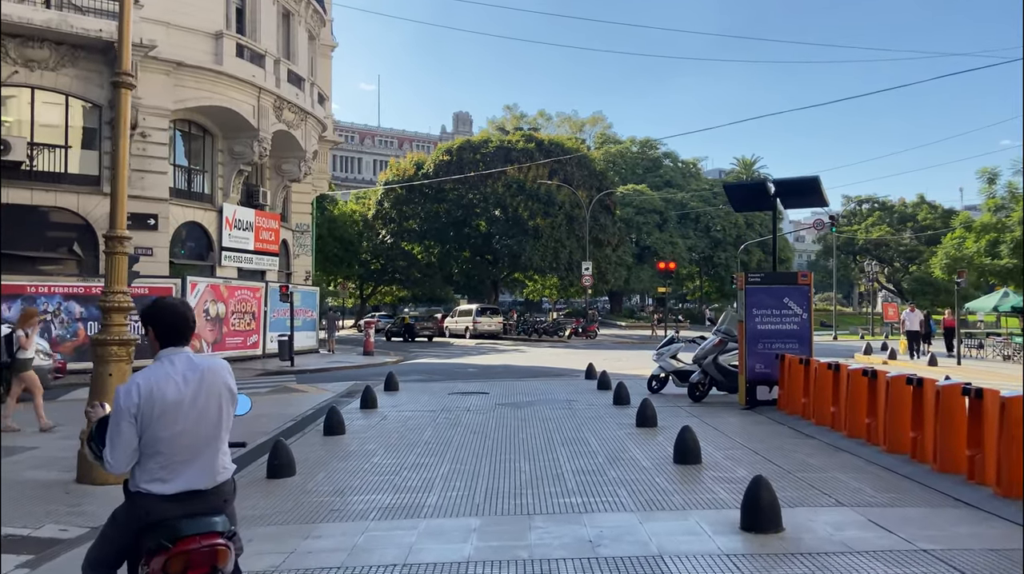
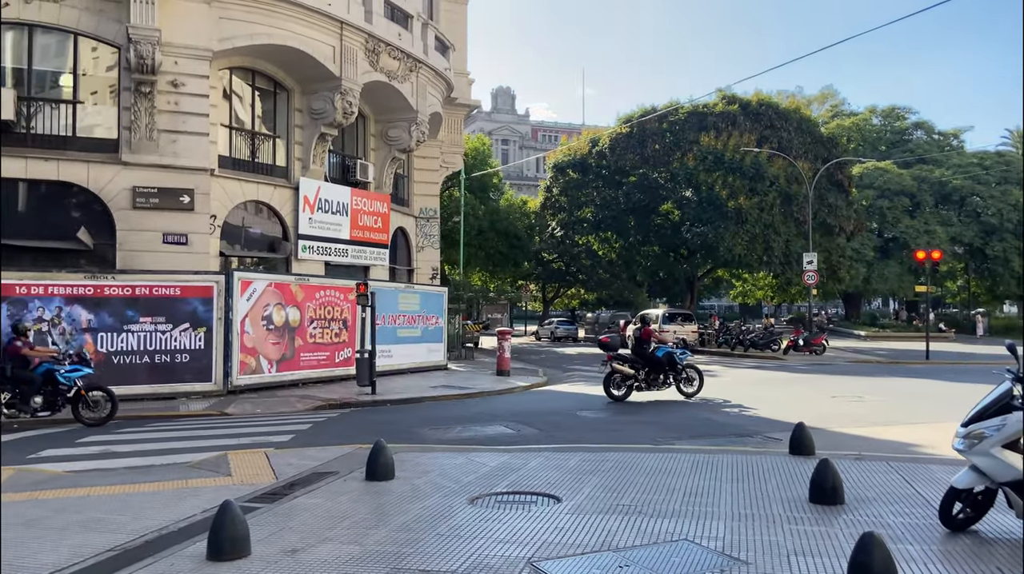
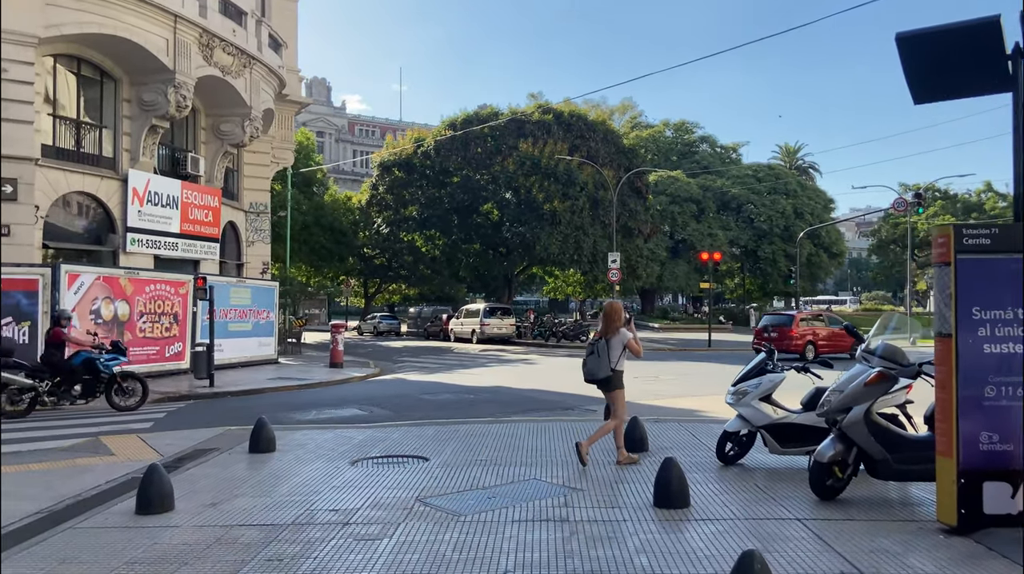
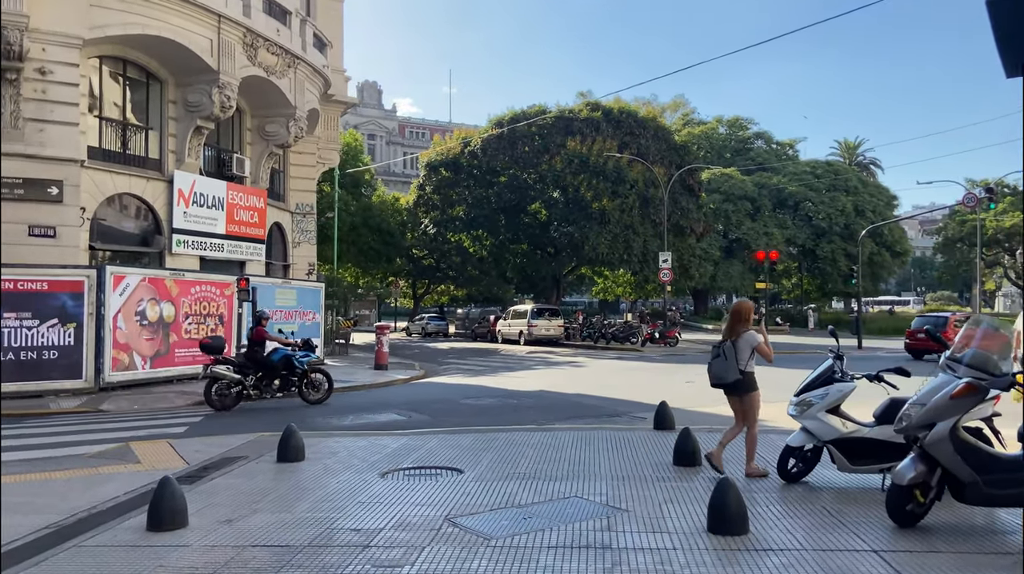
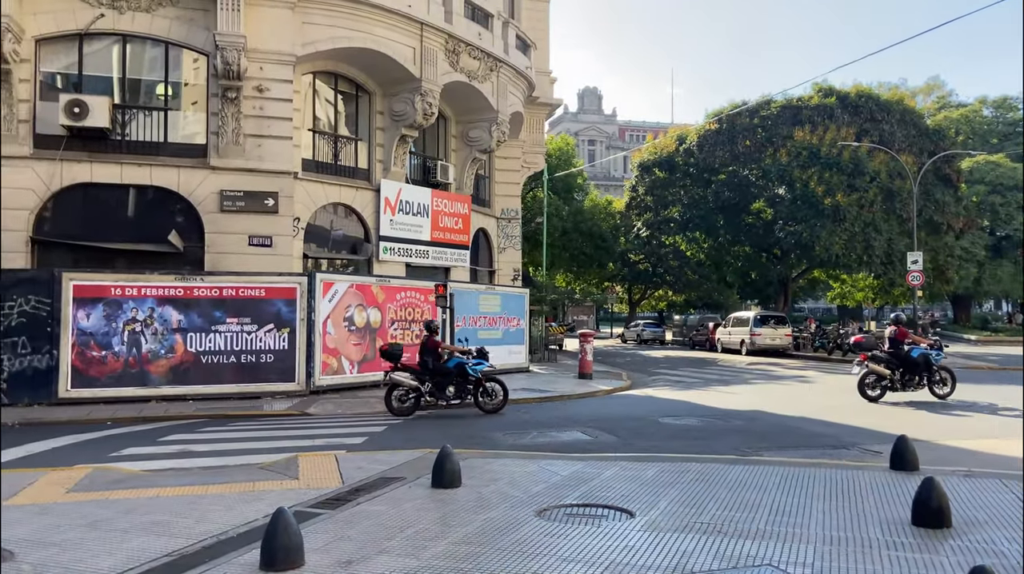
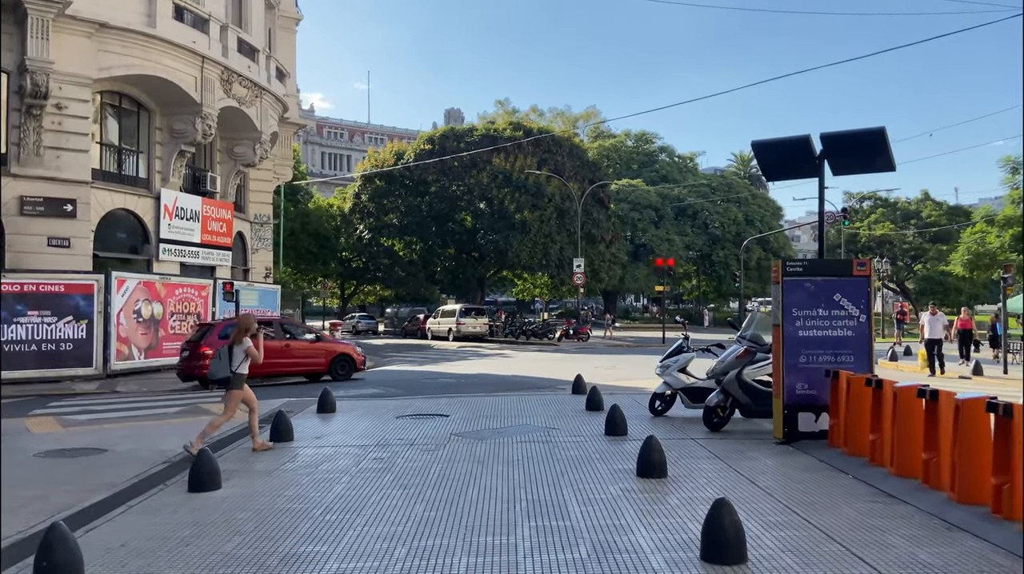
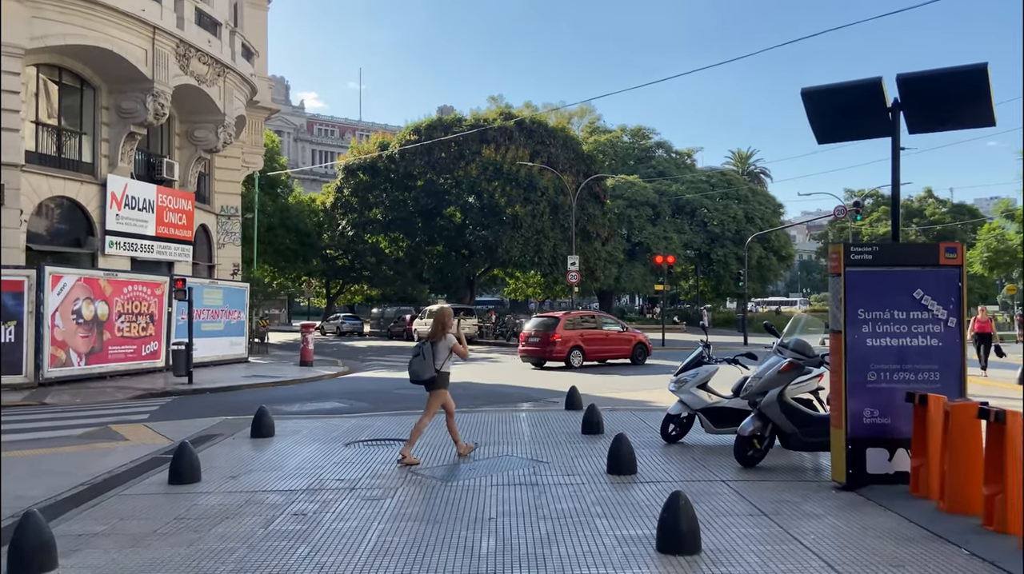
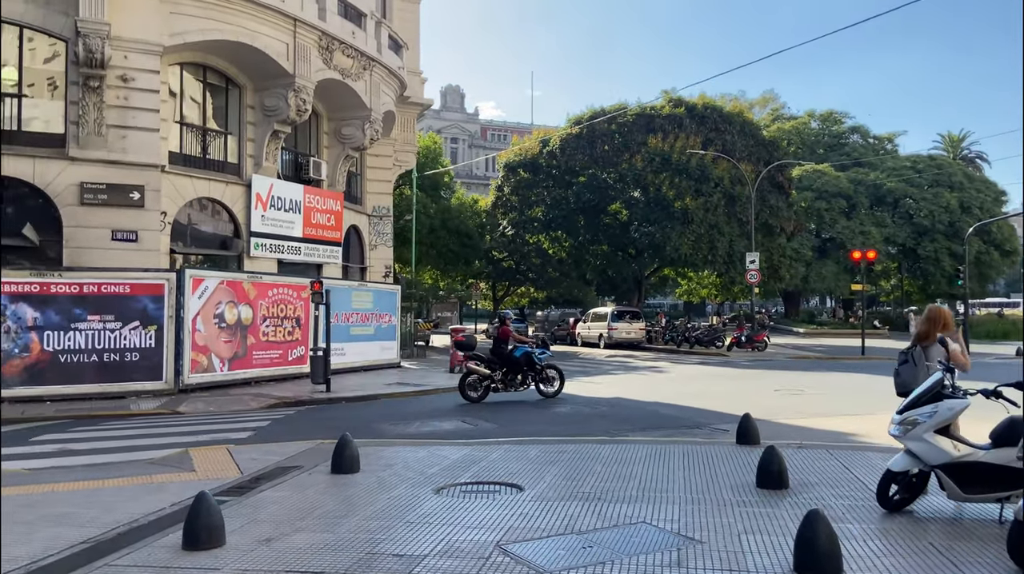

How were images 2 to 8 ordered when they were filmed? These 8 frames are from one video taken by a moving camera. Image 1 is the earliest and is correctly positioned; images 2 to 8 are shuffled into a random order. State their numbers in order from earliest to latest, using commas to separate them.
6, 7, 3, 4, 8, 2, 5
